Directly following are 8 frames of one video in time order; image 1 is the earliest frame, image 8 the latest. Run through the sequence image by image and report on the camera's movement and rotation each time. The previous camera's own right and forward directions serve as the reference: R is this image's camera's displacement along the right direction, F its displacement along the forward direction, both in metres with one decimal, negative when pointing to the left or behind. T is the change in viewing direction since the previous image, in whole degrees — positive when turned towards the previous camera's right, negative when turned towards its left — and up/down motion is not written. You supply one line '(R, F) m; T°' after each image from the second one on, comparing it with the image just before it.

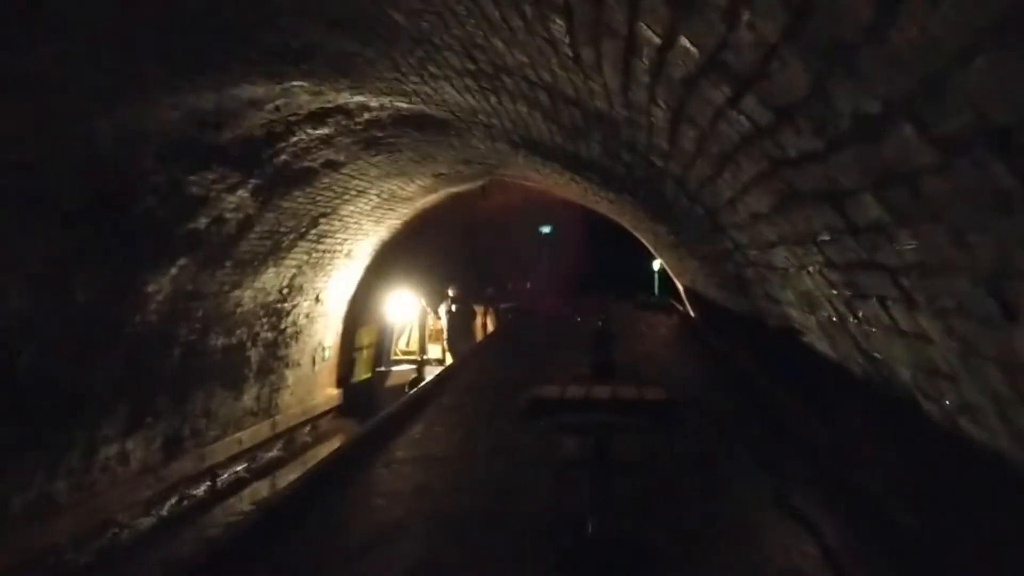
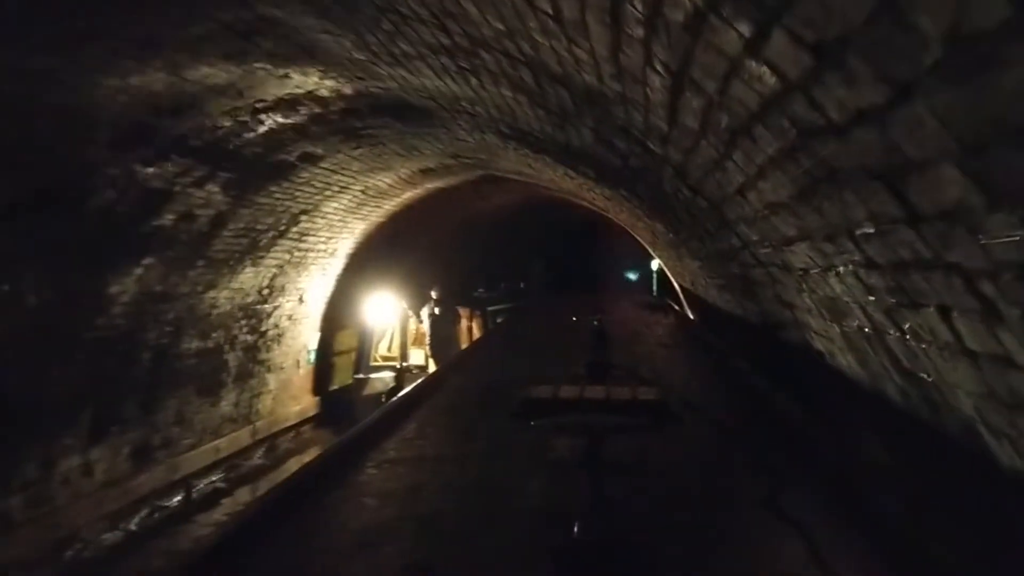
(+0.1, +0.5) m; 0°
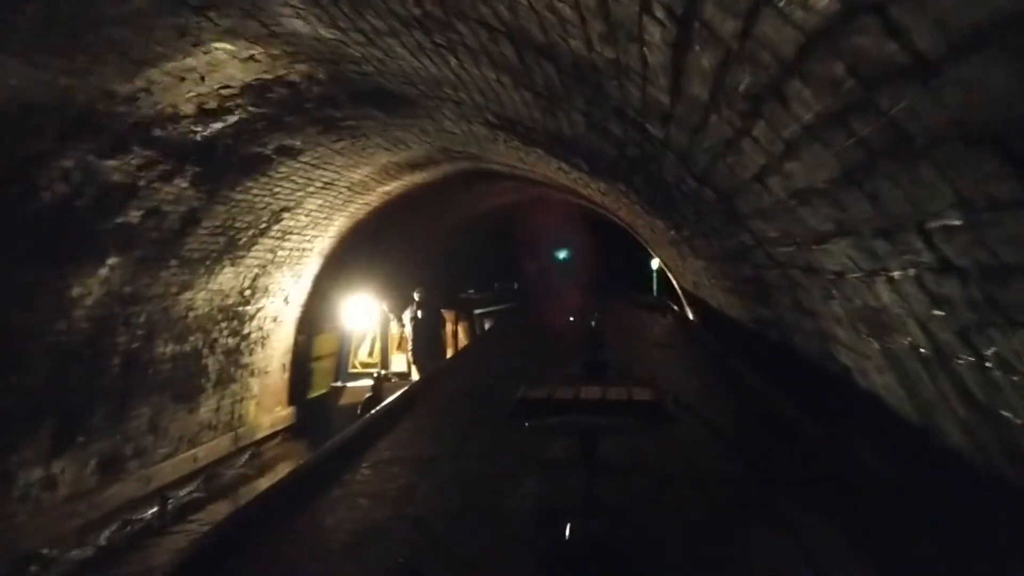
(+0.1, +0.5) m; 0°
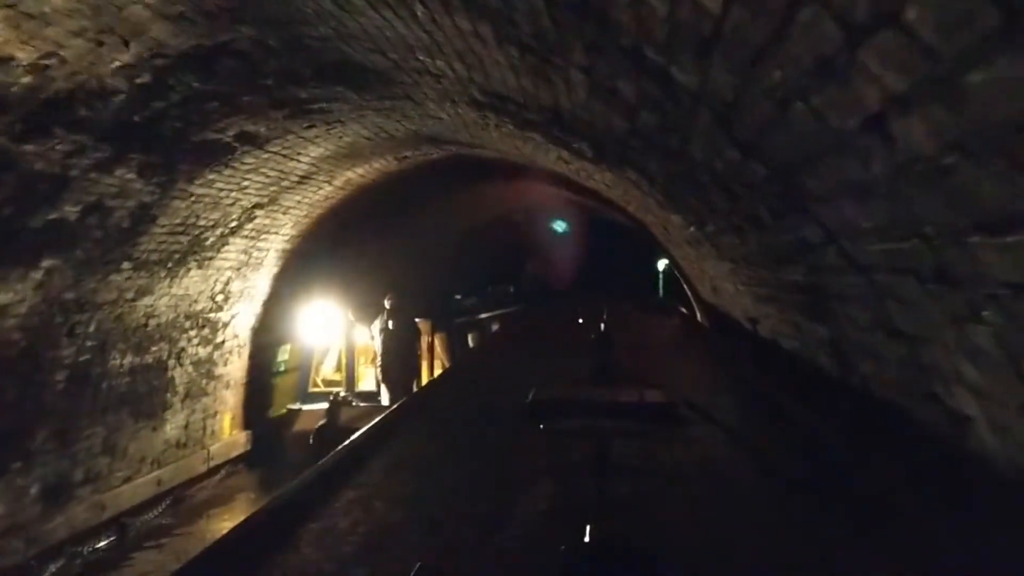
(+0.1, +0.9) m; 0°
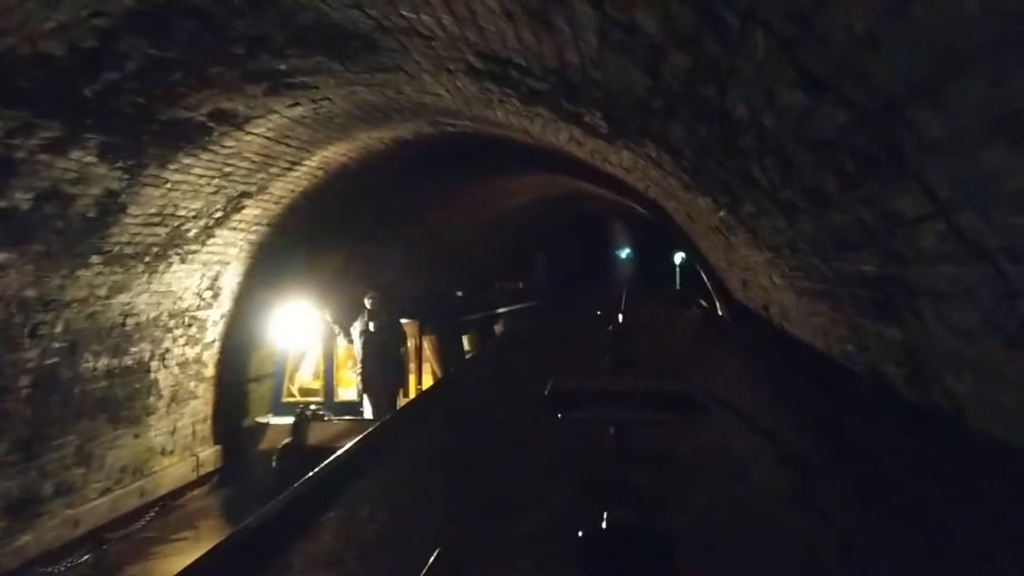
(+0.1, +0.6) m; -1°
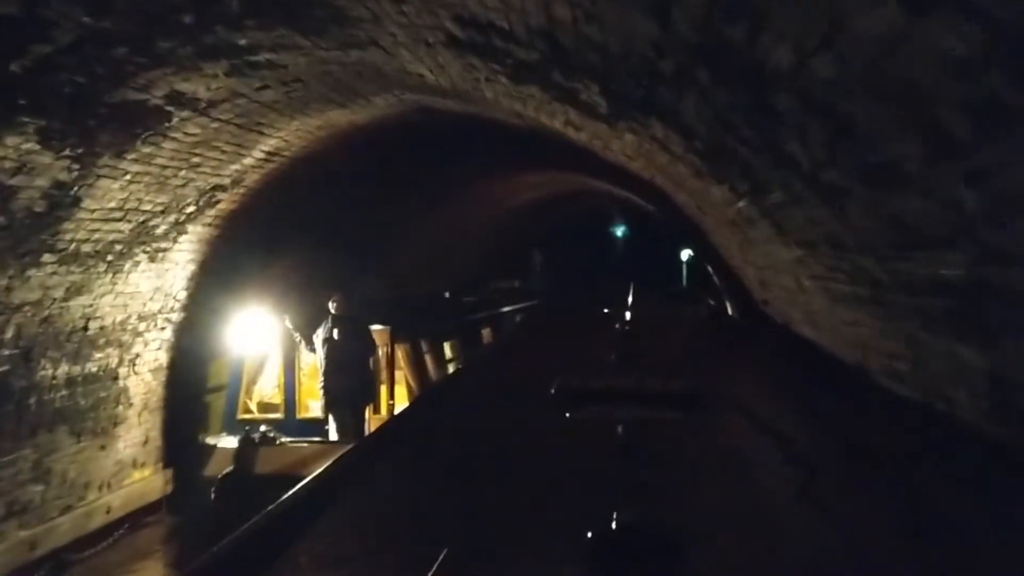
(+0.1, +0.6) m; 0°
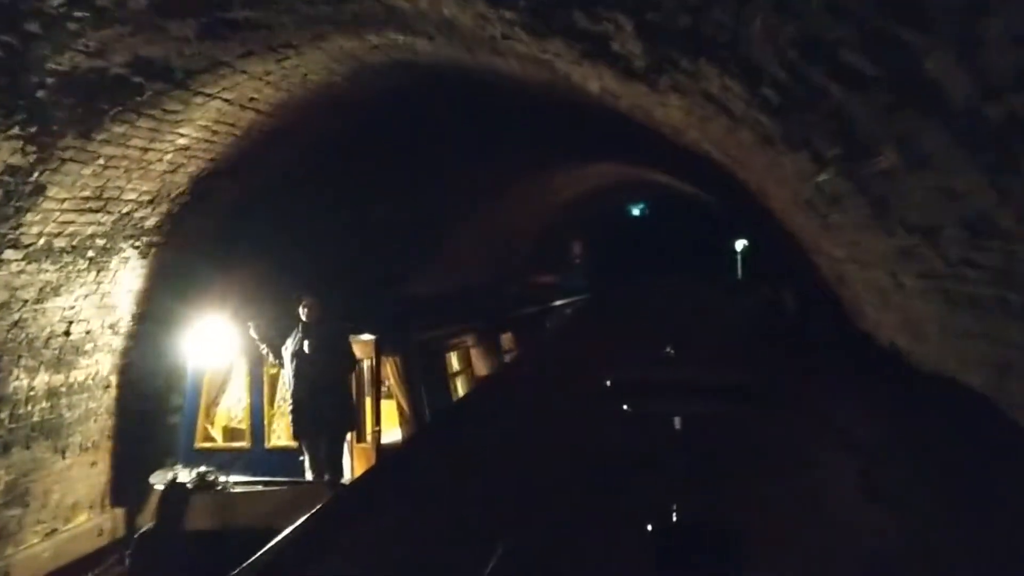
(+0.1, +0.8) m; -3°
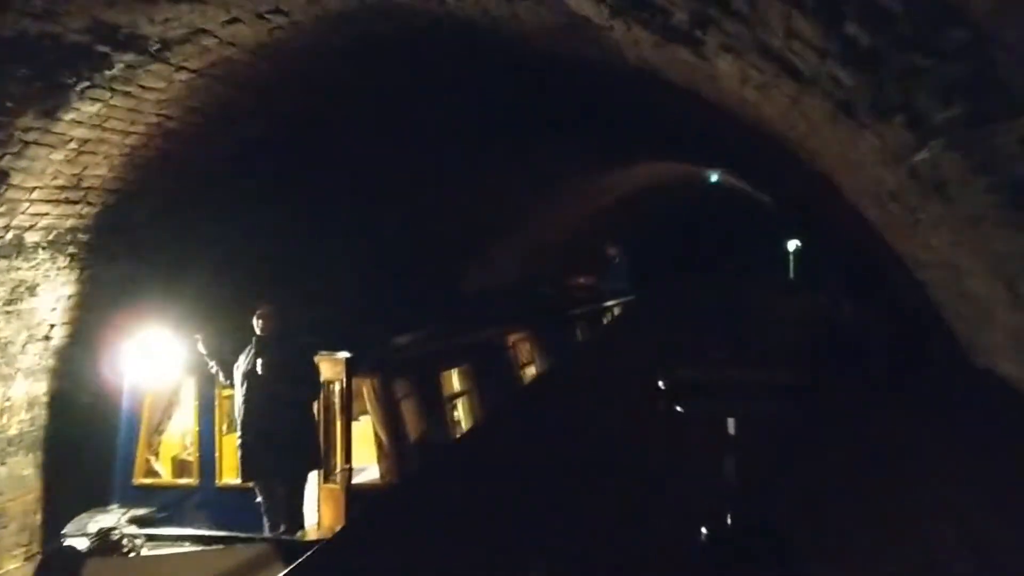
(+0.1, +0.7) m; -2°
